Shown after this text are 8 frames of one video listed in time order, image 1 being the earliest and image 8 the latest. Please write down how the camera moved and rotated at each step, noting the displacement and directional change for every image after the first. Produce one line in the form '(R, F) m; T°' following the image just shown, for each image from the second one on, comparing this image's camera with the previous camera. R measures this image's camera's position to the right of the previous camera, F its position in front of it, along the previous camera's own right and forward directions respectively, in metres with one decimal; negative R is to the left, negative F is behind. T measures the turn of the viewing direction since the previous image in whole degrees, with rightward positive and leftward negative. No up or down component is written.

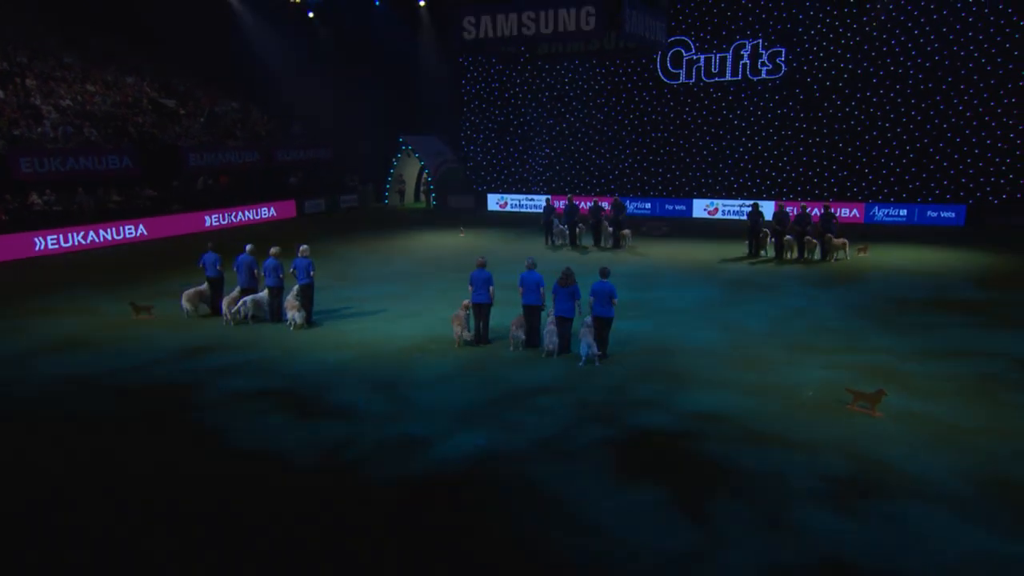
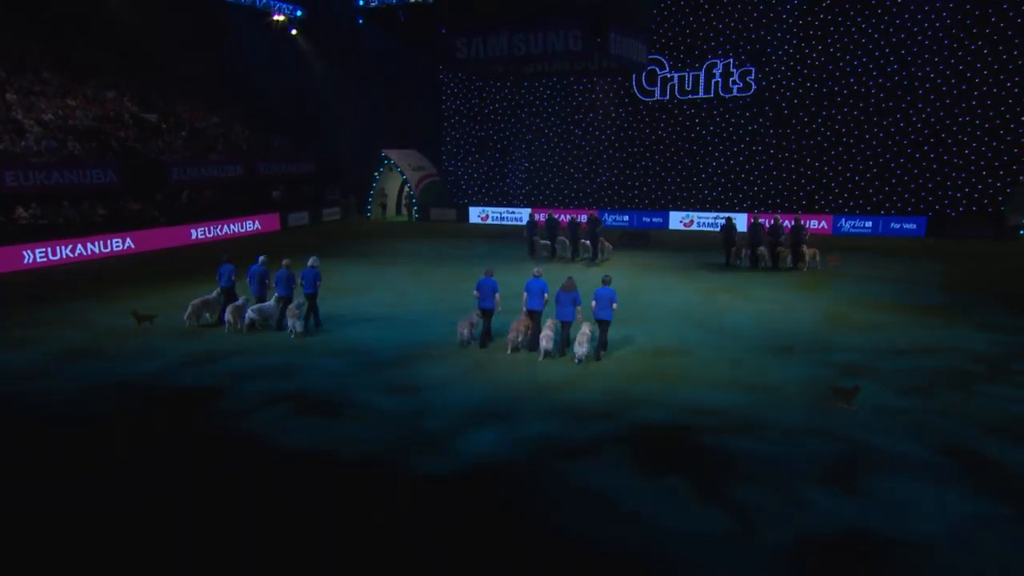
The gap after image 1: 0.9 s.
(-0.7, -0.6) m; +3°
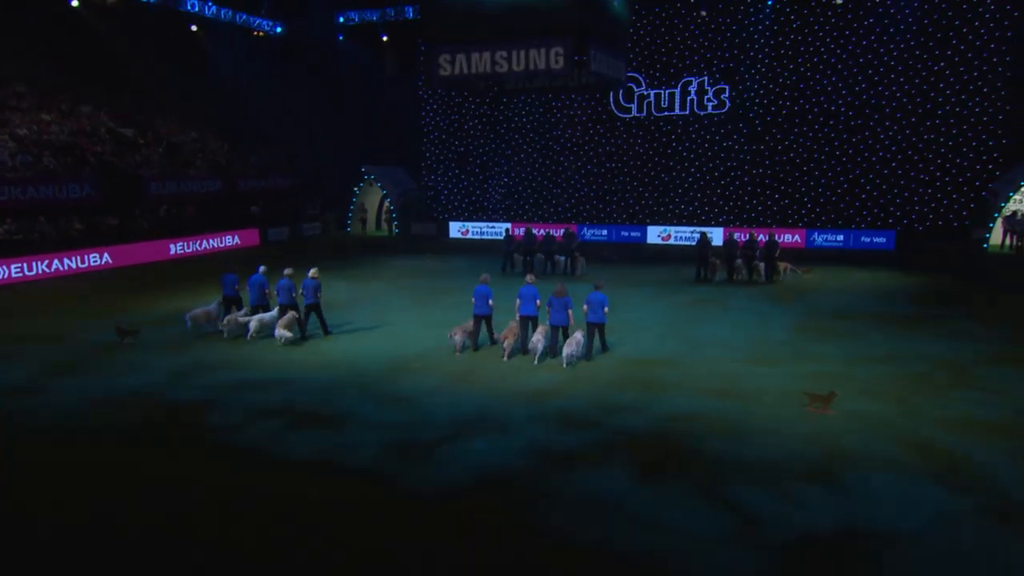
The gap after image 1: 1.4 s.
(-0.3, -0.2) m; +2°
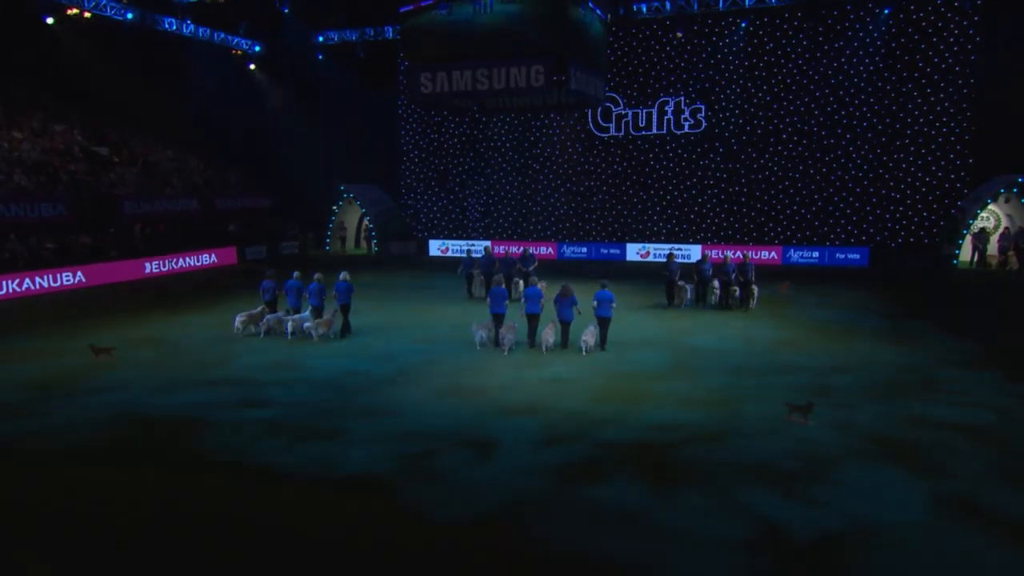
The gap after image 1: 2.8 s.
(-0.2, 0.0) m; +2°
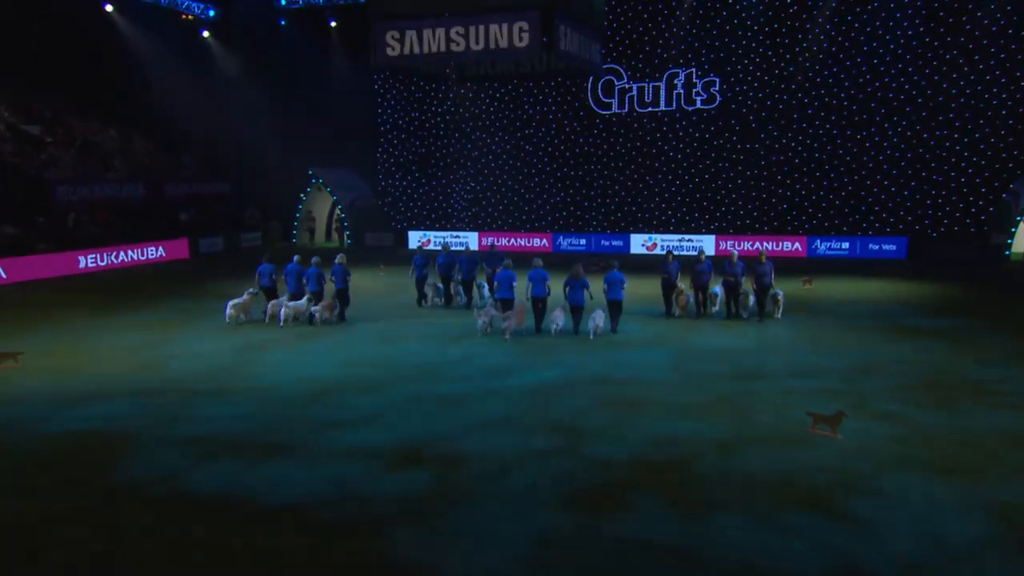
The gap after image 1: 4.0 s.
(+0.3, +3.3) m; 0°
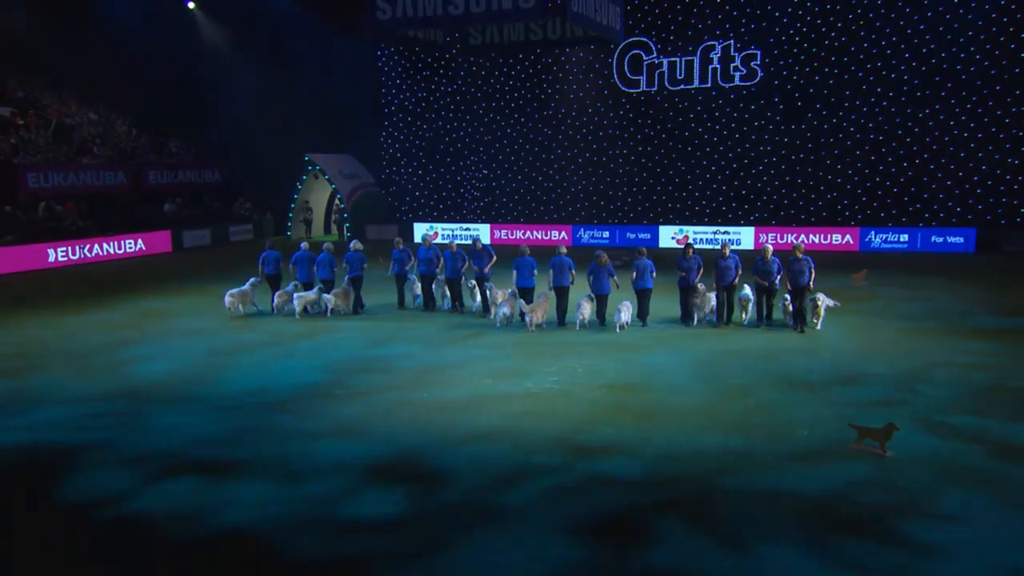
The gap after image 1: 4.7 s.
(+0.1, +2.5) m; -1°
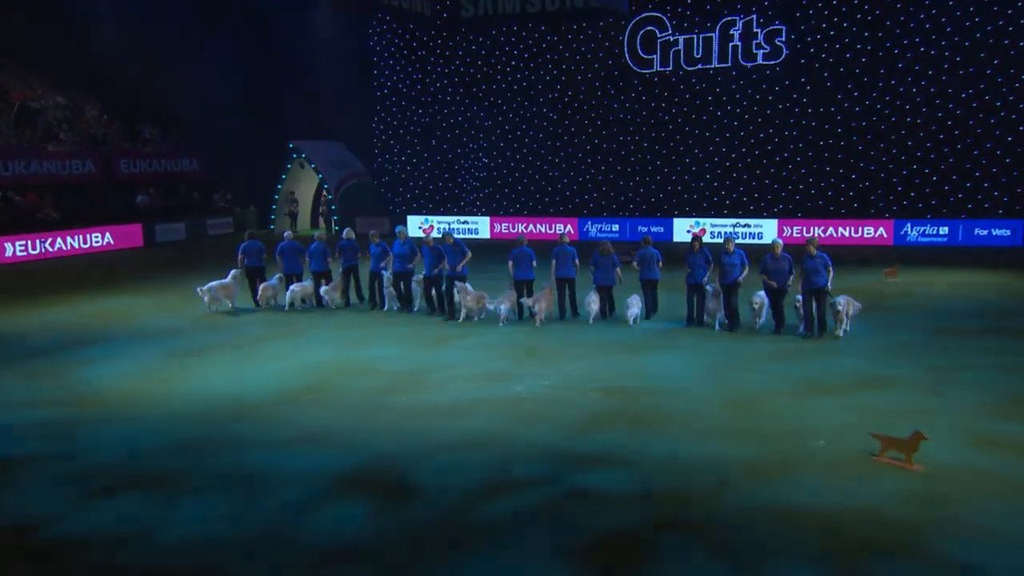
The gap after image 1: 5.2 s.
(0.0, +1.8) m; 0°
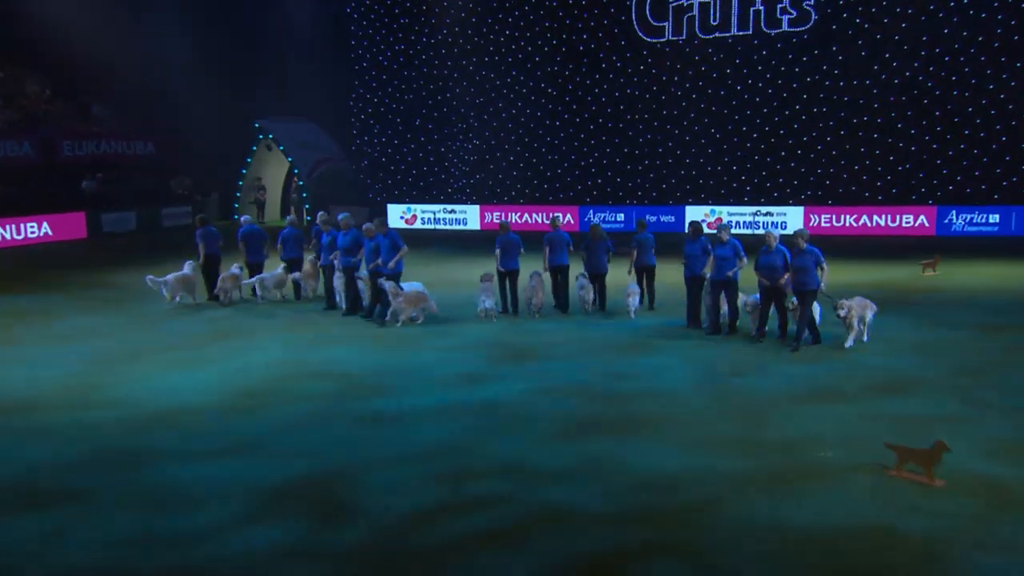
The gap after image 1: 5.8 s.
(+0.1, +2.3) m; 0°
